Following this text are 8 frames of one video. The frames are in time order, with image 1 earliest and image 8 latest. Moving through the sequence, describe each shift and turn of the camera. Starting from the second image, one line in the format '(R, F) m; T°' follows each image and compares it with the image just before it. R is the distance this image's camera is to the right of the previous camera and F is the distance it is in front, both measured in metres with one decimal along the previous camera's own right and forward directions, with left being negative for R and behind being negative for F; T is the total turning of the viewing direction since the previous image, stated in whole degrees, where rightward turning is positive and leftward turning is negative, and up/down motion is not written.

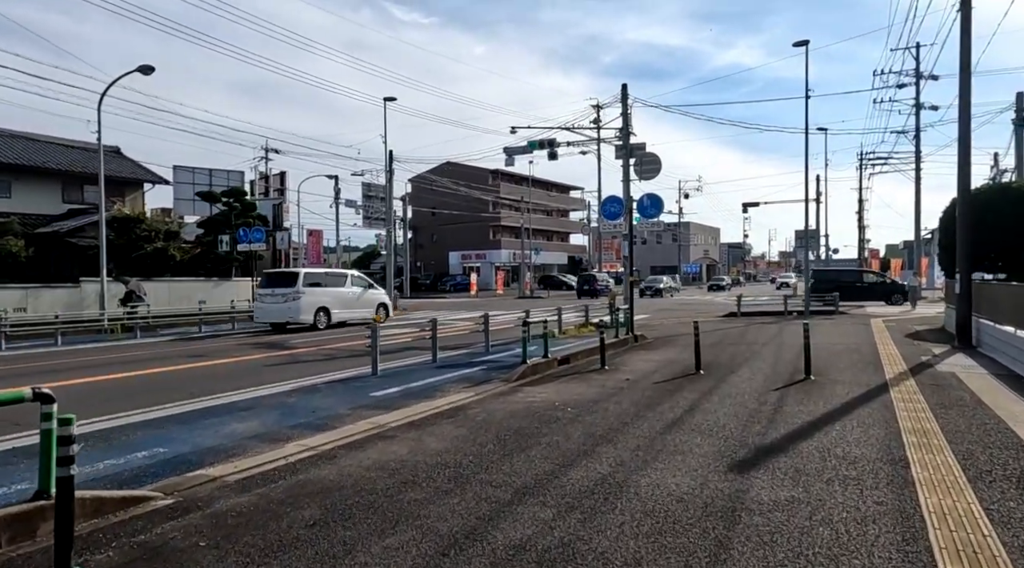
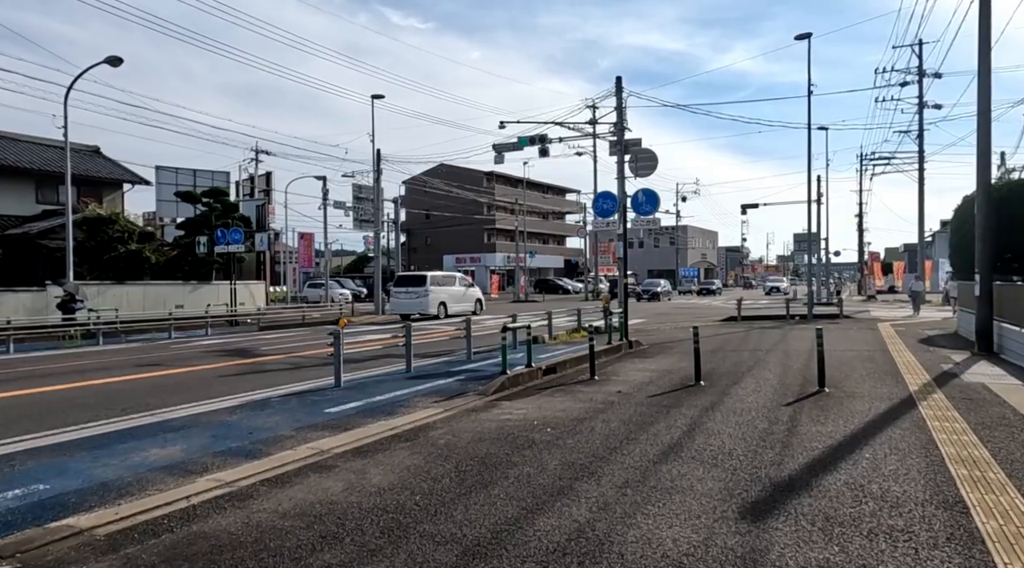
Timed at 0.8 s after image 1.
(+0.3, +1.4) m; 0°
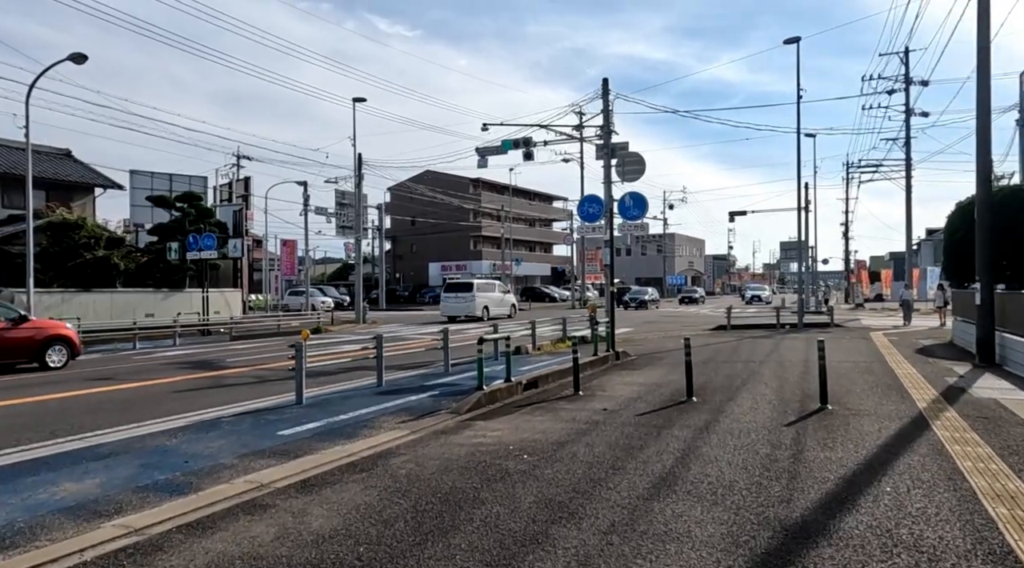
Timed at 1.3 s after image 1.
(+0.1, +1.0) m; +1°
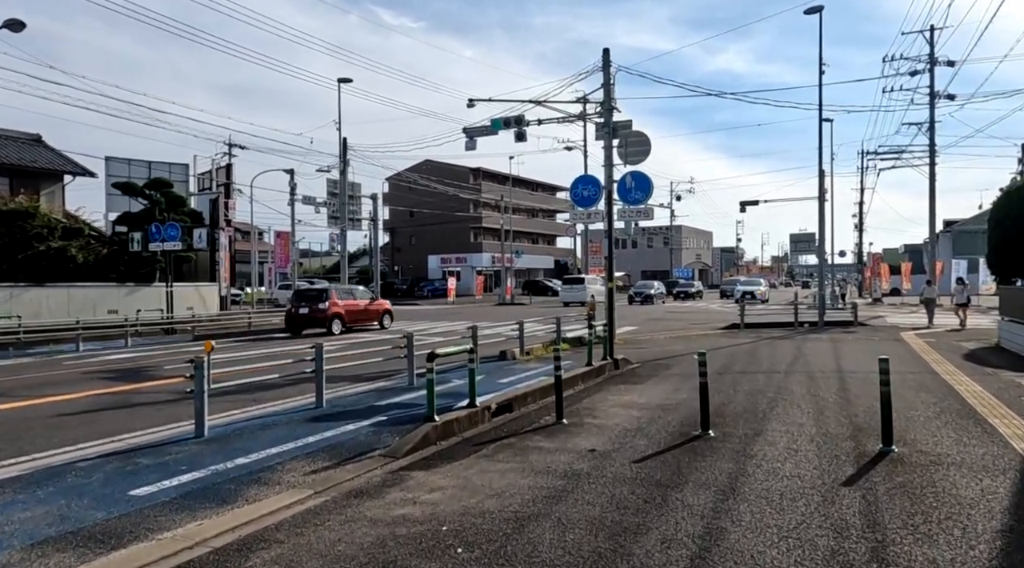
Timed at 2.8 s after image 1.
(+0.5, +2.7) m; 0°
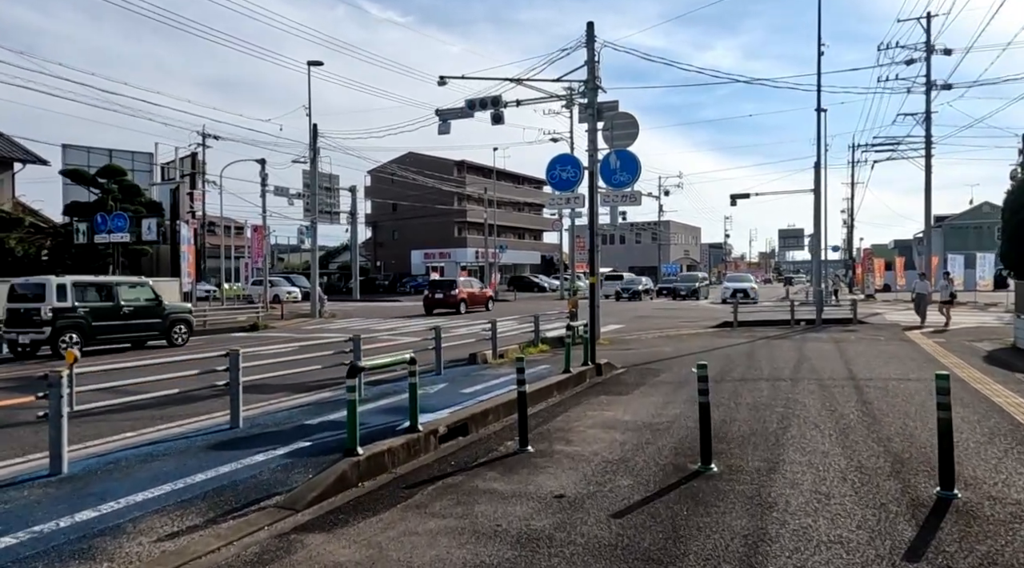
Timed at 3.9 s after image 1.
(+0.4, +2.0) m; +1°
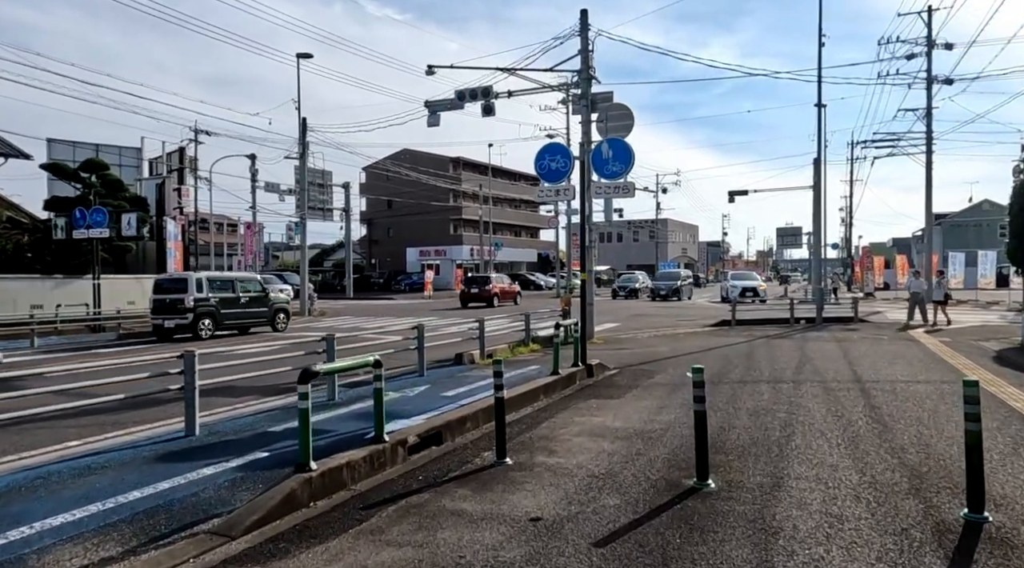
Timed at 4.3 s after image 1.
(+0.2, +0.7) m; 0°
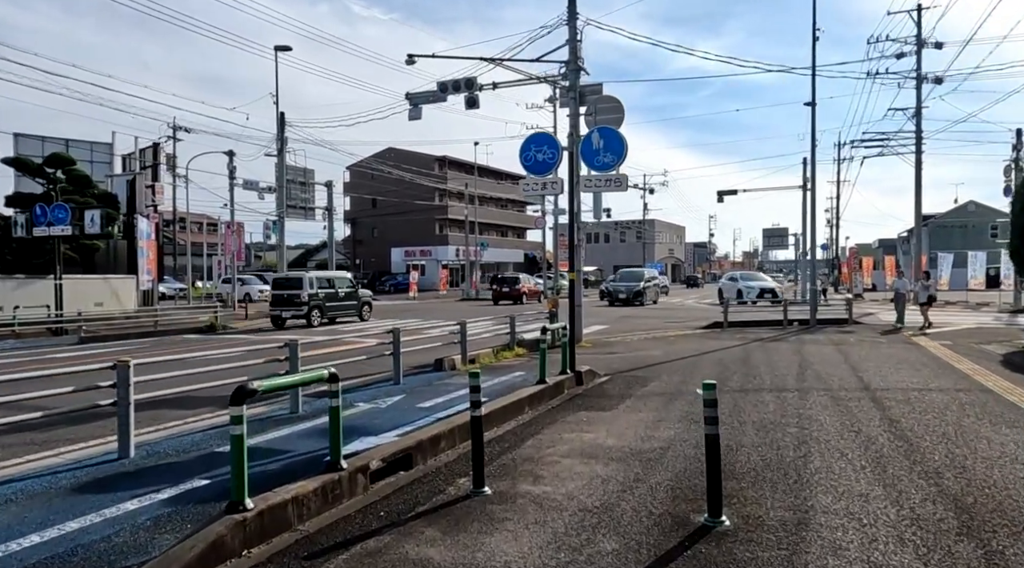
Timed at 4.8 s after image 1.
(+0.1, +1.0) m; +1°
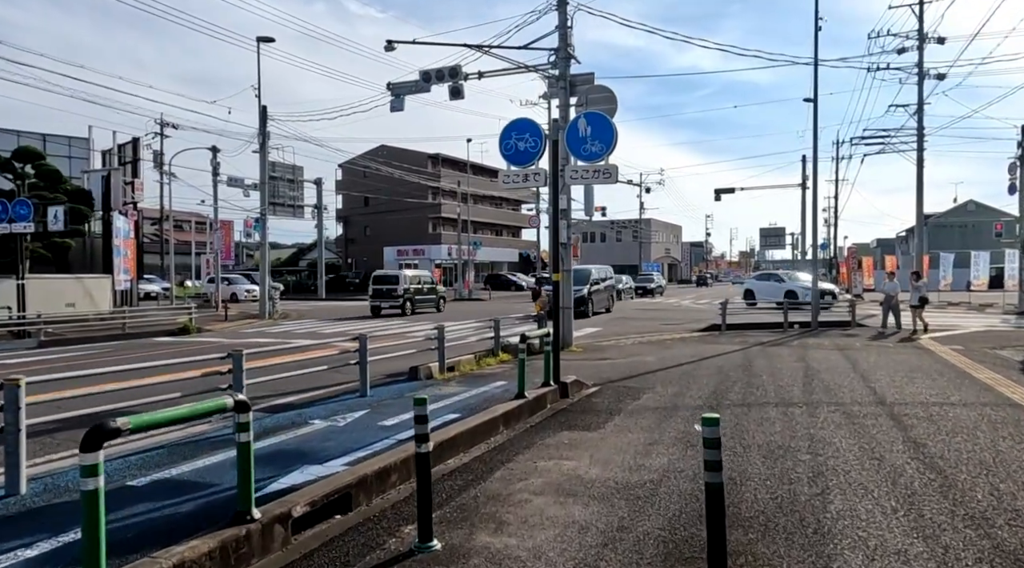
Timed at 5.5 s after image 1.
(+0.3, +1.2) m; 0°
